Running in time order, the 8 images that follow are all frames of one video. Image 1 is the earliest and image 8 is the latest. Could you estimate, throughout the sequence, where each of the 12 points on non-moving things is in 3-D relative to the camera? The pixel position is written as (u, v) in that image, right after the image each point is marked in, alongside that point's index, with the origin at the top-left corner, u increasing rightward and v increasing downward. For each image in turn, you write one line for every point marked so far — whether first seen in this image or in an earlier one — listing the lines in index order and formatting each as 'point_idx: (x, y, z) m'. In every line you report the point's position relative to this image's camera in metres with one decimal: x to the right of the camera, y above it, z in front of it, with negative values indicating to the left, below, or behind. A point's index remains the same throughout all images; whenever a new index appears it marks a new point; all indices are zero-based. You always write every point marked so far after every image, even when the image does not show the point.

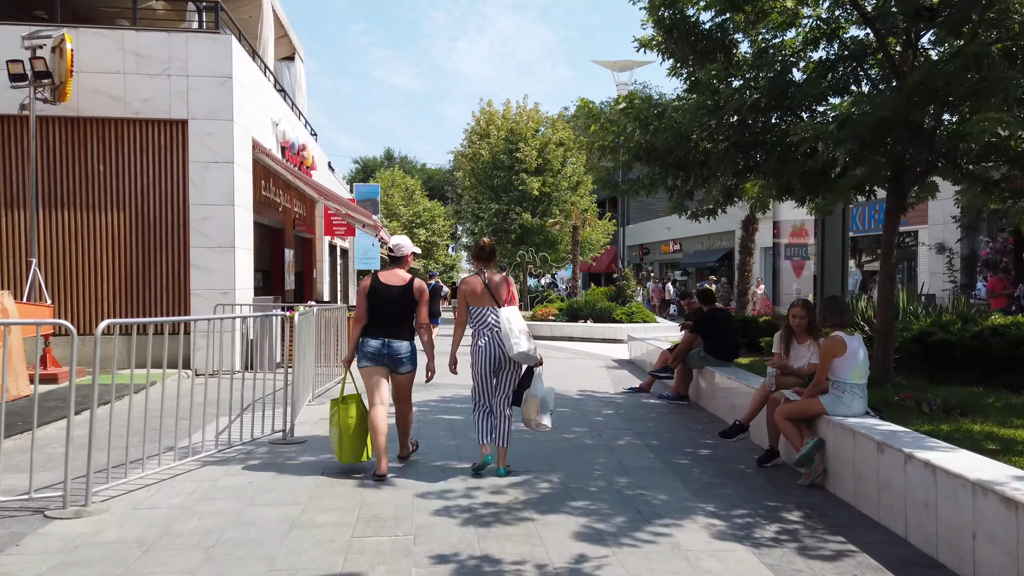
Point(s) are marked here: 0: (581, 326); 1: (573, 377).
0: (+1.8, -1.0, +19.5) m
1: (+0.9, -1.3, +11.2) m
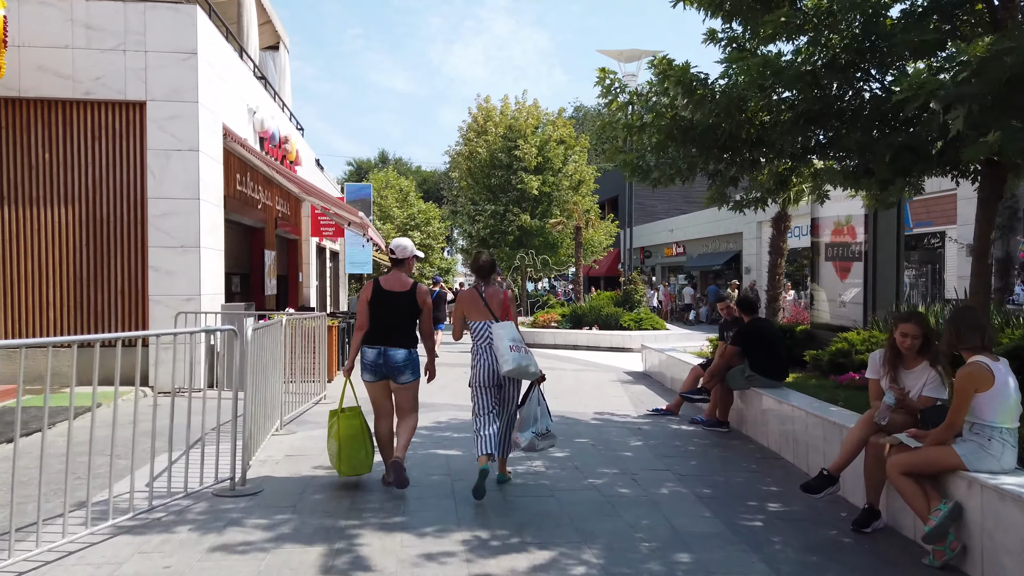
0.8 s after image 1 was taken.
0: (+1.8, -1.1, +18.1) m
1: (+1.0, -1.4, +9.8) m
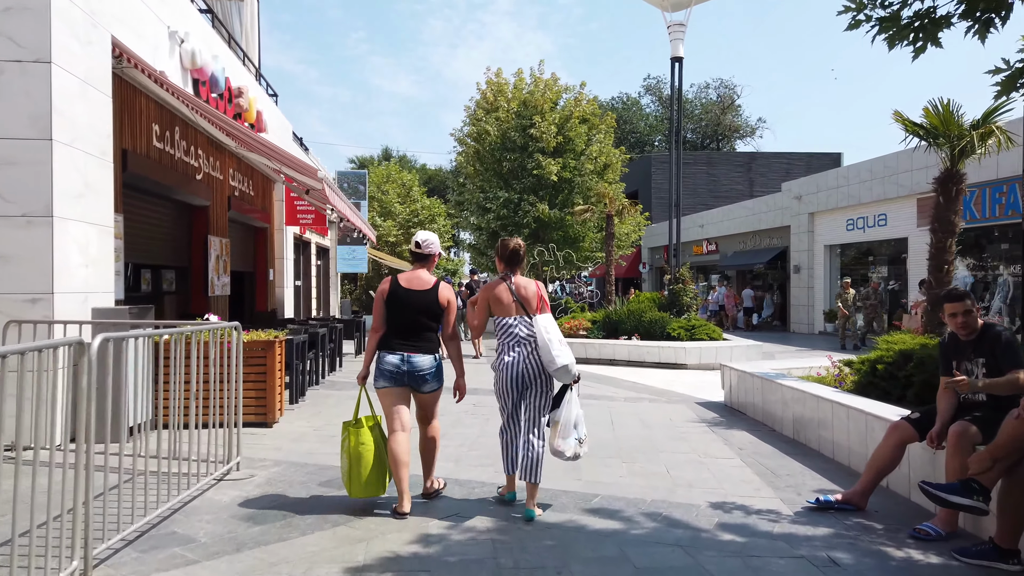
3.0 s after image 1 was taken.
0: (+2.2, -1.1, +14.3) m
1: (+1.3, -1.4, +6.0) m
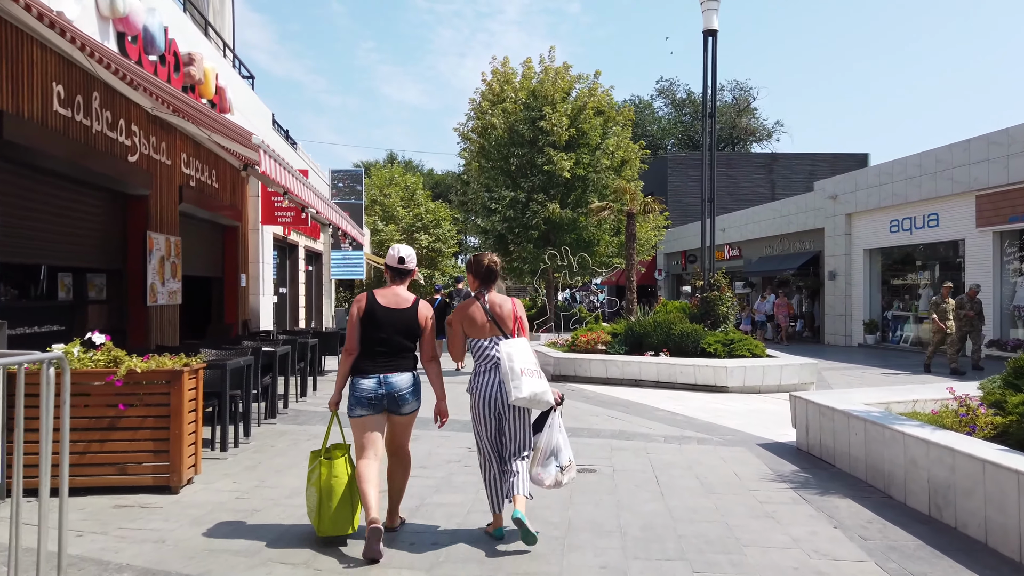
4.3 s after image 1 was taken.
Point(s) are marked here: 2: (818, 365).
0: (+2.4, -1.2, +12.1) m
1: (+1.3, -1.4, +3.8) m
2: (+4.9, -1.3, +12.0) m
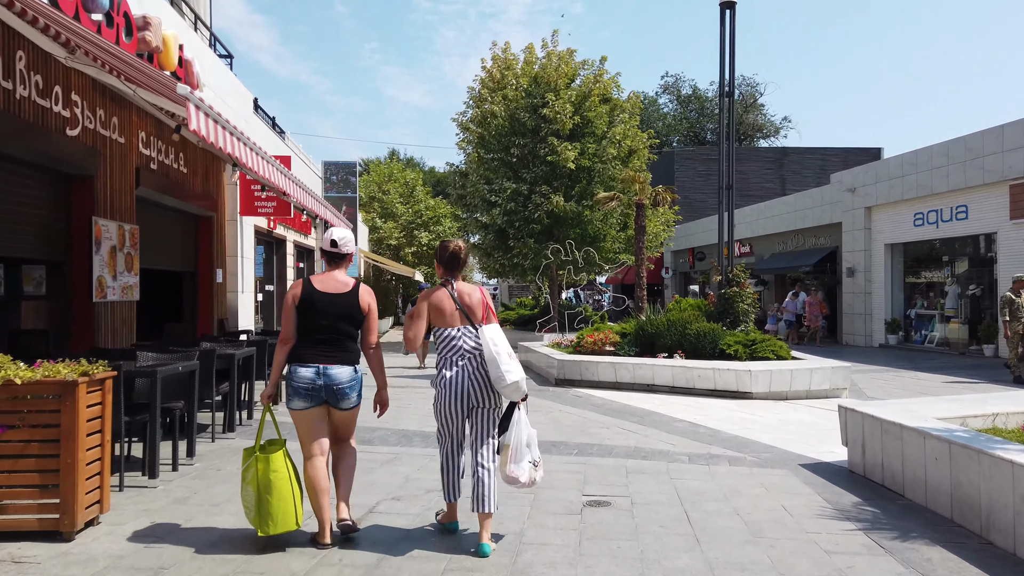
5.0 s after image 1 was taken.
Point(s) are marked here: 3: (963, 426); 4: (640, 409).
0: (+2.3, -1.2, +10.9) m
1: (+1.3, -1.3, +2.6) m
2: (+4.9, -1.2, +10.8) m
3: (+3.3, -1.0, +5.4) m
4: (+1.6, -1.5, +9.1) m
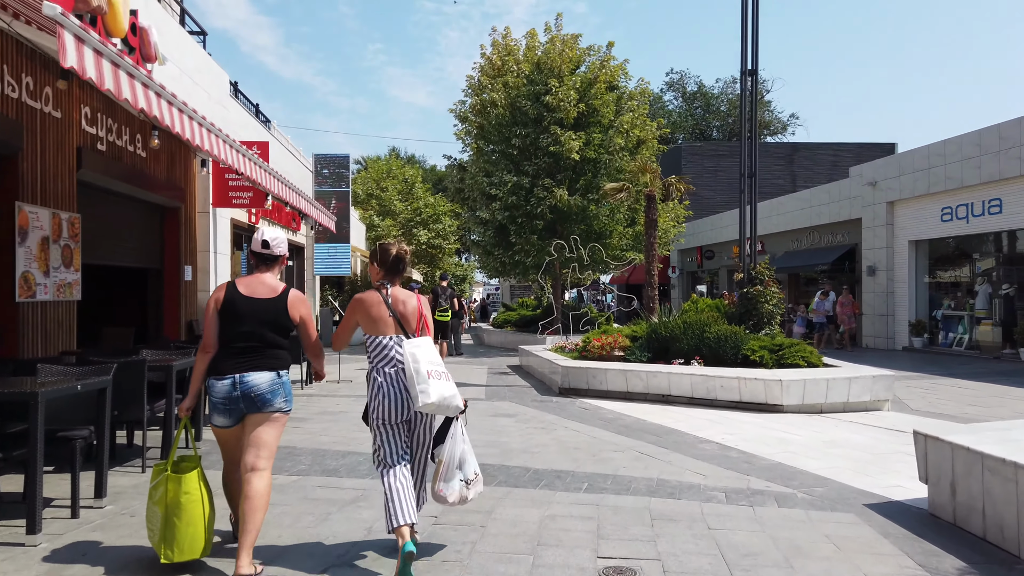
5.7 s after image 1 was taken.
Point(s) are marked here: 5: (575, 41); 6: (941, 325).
0: (+2.3, -1.1, +9.7) m
1: (+1.2, -1.3, +1.4) m
2: (+4.9, -1.2, +9.5) m
3: (+3.3, -1.0, +4.2) m
4: (+1.5, -1.5, +7.9) m
5: (+1.7, +6.6, +19.8) m
6: (+11.3, -1.0, +19.5) m
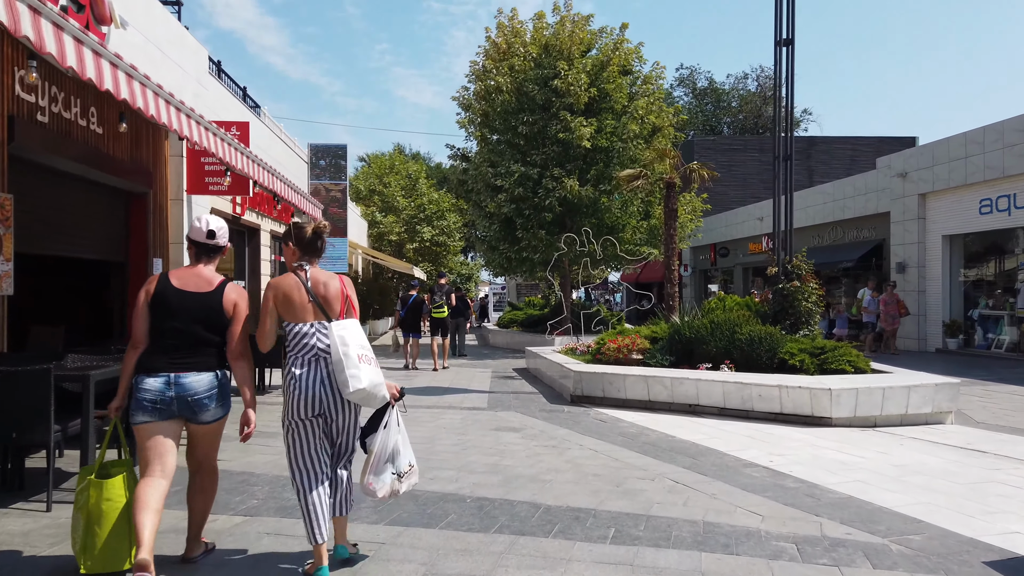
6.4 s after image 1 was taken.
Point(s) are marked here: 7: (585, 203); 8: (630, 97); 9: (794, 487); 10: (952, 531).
0: (+2.4, -1.1, +8.5) m
1: (+1.2, -1.2, +0.2) m
2: (+5.0, -1.1, +8.3) m
3: (+3.3, -0.9, +2.9) m
4: (+1.6, -1.4, +6.6) m
5: (+1.8, +6.7, +18.6) m
6: (+11.5, -0.9, +18.2) m
7: (+1.8, +2.1, +18.0) m
8: (+3.0, +4.8, +18.7) m
9: (+2.0, -1.4, +5.3) m
10: (+2.5, -1.4, +4.3) m
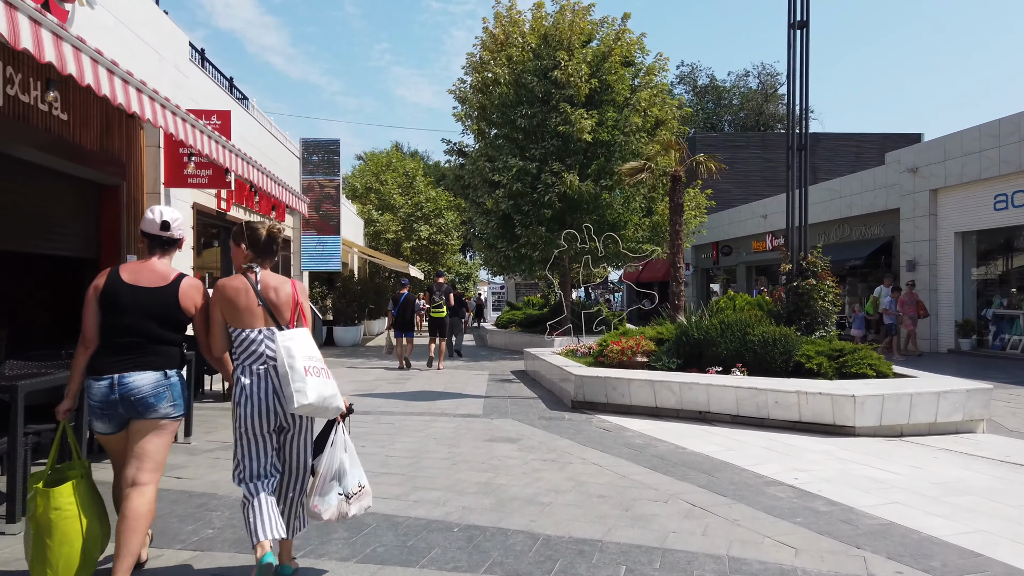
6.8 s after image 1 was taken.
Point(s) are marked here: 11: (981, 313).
0: (+2.4, -1.1, +7.8) m
1: (+1.2, -1.2, -0.5) m
2: (+4.9, -1.1, +7.7) m
3: (+3.3, -0.9, +2.3) m
4: (+1.5, -1.4, +6.0) m
5: (+1.8, +6.7, +18.0) m
6: (+11.4, -0.9, +17.6) m
7: (+1.7, +2.1, +17.4) m
8: (+2.9, +4.9, +18.1) m
9: (+2.0, -1.4, +4.7) m
10: (+2.5, -1.4, +3.7) m
11: (+11.4, -0.6, +18.0) m
